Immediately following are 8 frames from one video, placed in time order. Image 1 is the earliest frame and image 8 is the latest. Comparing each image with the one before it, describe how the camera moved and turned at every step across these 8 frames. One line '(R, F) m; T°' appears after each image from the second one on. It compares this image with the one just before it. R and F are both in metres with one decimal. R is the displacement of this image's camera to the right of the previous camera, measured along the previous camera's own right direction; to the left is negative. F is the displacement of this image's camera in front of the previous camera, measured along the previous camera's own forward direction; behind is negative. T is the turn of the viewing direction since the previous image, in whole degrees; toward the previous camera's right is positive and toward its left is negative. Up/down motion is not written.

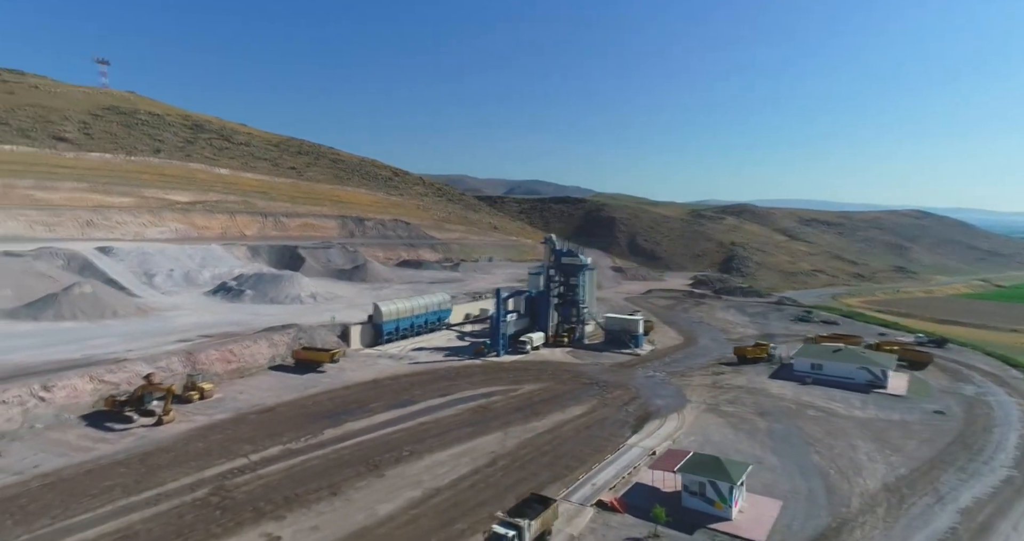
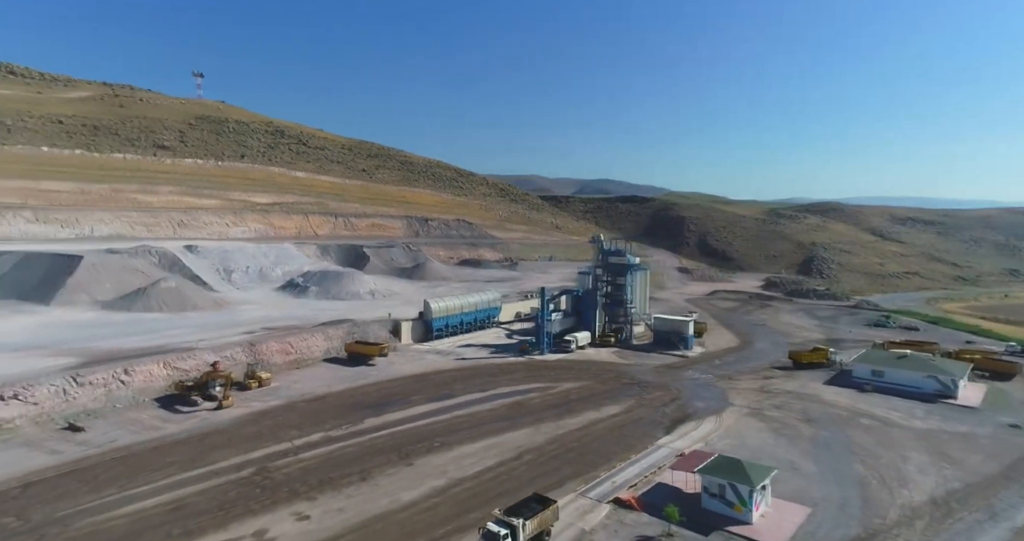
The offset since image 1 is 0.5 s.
(+1.2, -0.2) m; -7°
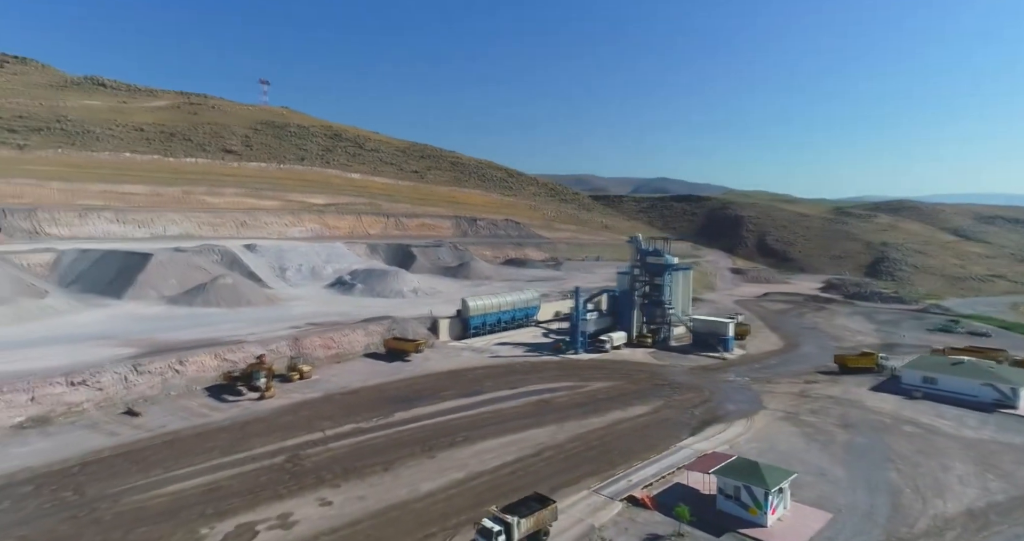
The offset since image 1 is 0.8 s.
(+0.9, -0.2) m; -5°
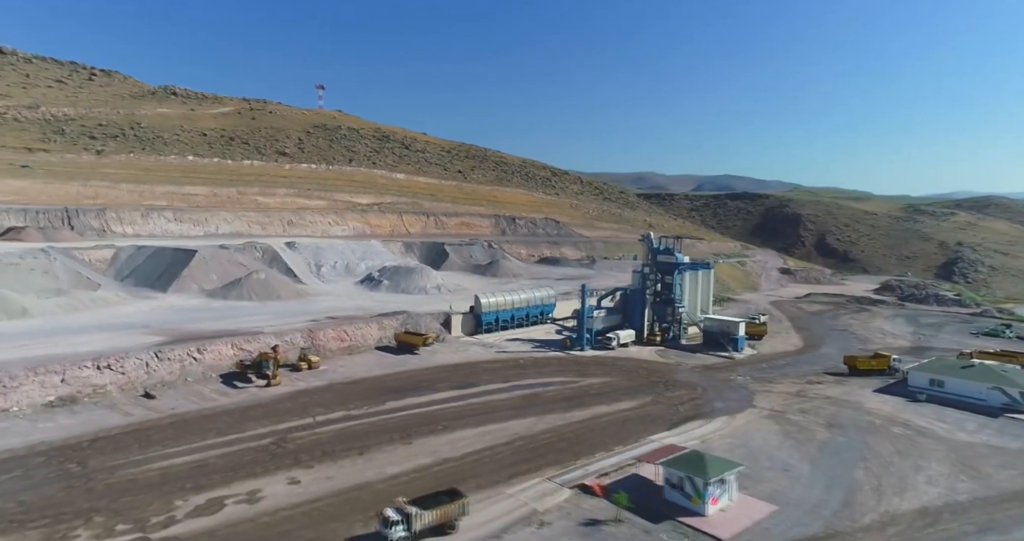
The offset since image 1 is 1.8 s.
(+2.5, -0.4) m; -5°
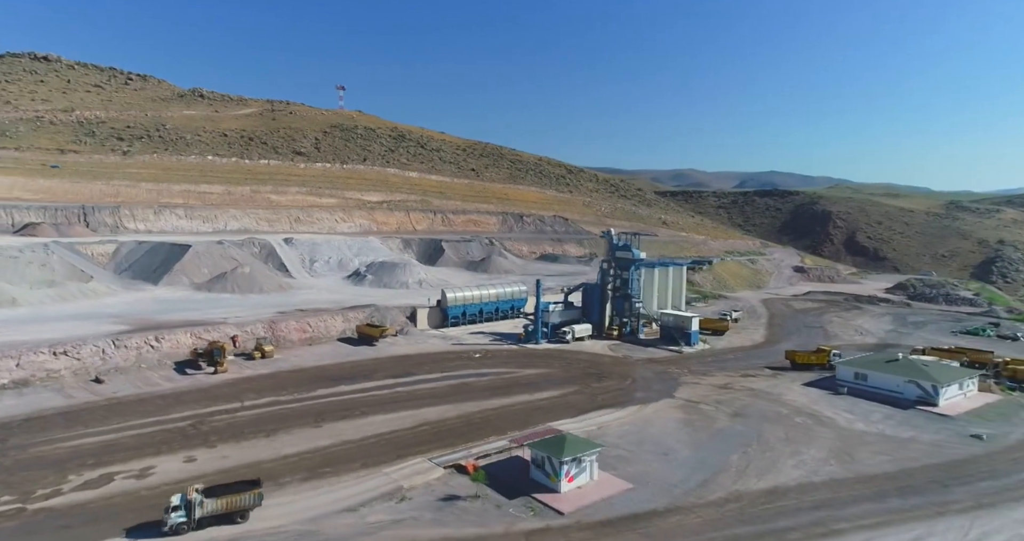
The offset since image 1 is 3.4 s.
(+3.9, -0.5) m; -2°
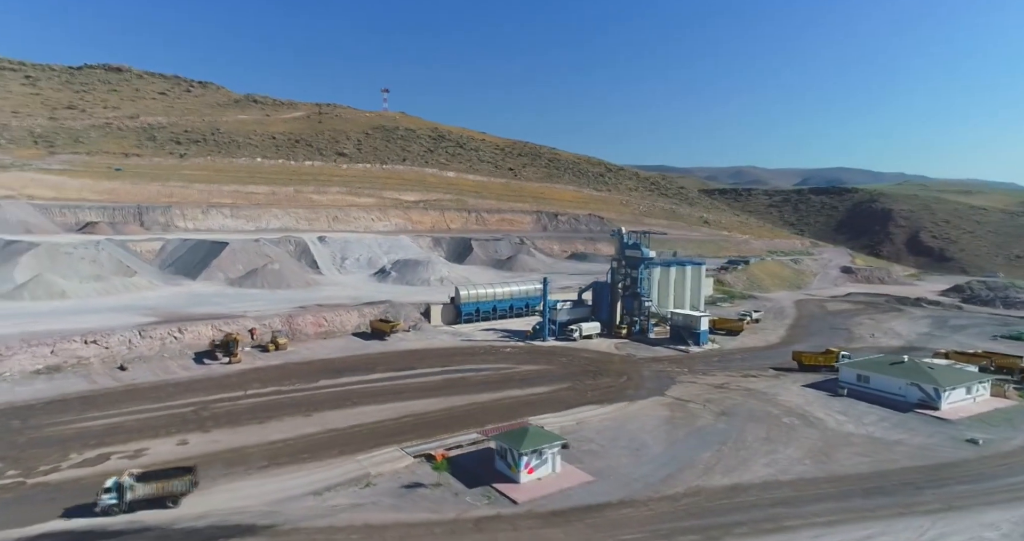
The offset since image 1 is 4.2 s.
(+2.0, -0.2) m; -4°
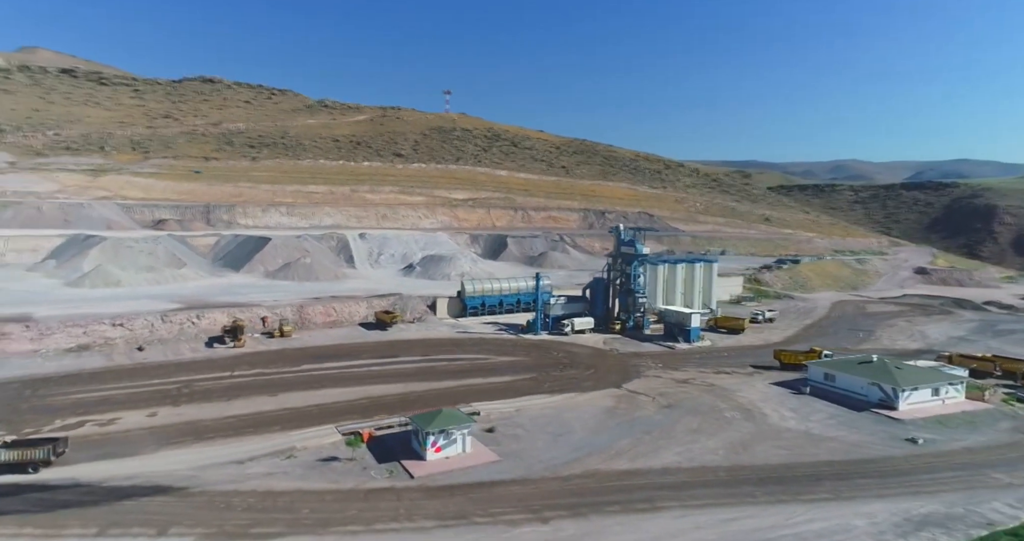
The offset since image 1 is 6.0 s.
(+4.0, -0.5) m; -6°
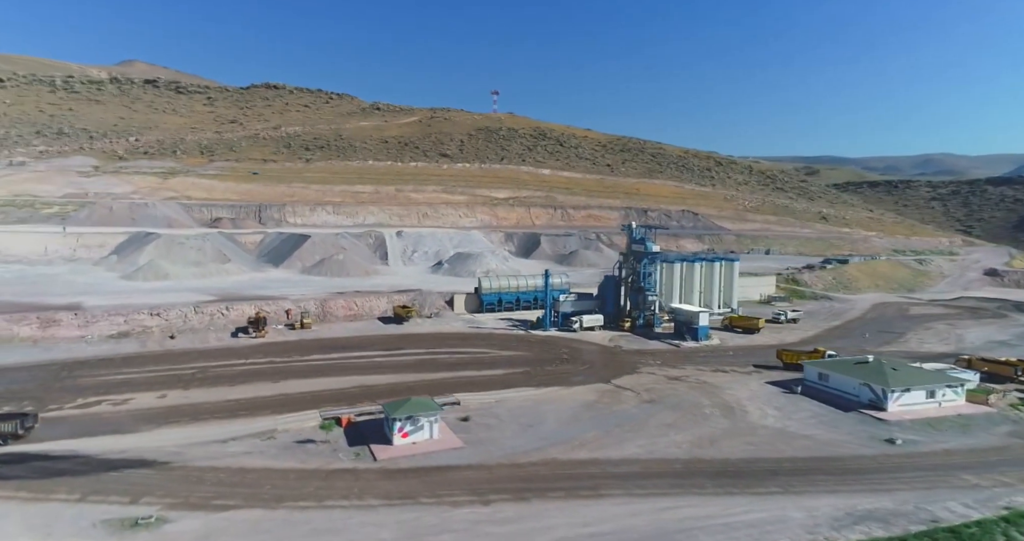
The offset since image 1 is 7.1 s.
(+2.3, -0.4) m; -5°
